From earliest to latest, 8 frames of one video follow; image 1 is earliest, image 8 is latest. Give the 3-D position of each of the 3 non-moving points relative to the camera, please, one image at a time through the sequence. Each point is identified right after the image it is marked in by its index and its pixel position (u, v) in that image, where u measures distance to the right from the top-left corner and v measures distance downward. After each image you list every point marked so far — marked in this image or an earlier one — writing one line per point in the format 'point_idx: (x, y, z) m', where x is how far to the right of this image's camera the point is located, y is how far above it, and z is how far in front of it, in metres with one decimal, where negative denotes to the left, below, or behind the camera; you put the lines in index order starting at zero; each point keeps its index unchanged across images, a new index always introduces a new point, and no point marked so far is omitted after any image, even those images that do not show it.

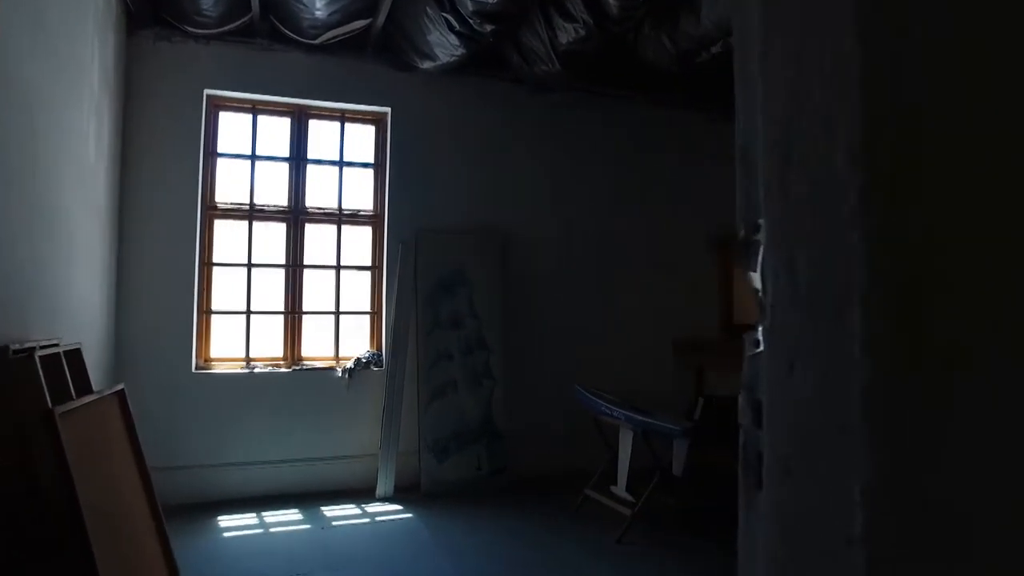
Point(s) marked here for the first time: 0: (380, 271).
0: (-0.8, +0.1, +4.1) m
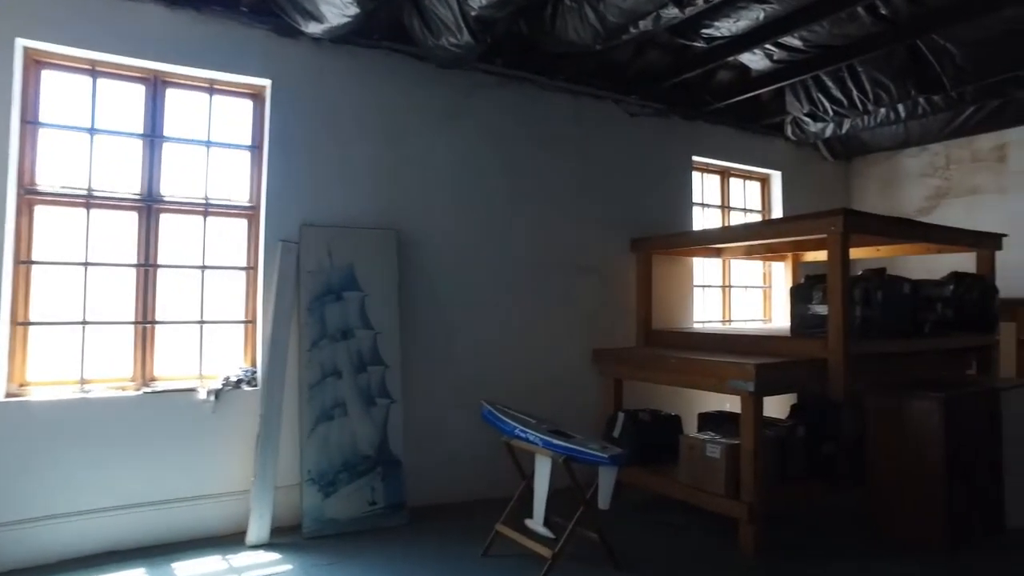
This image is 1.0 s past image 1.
0: (-1.3, +0.1, +3.5) m
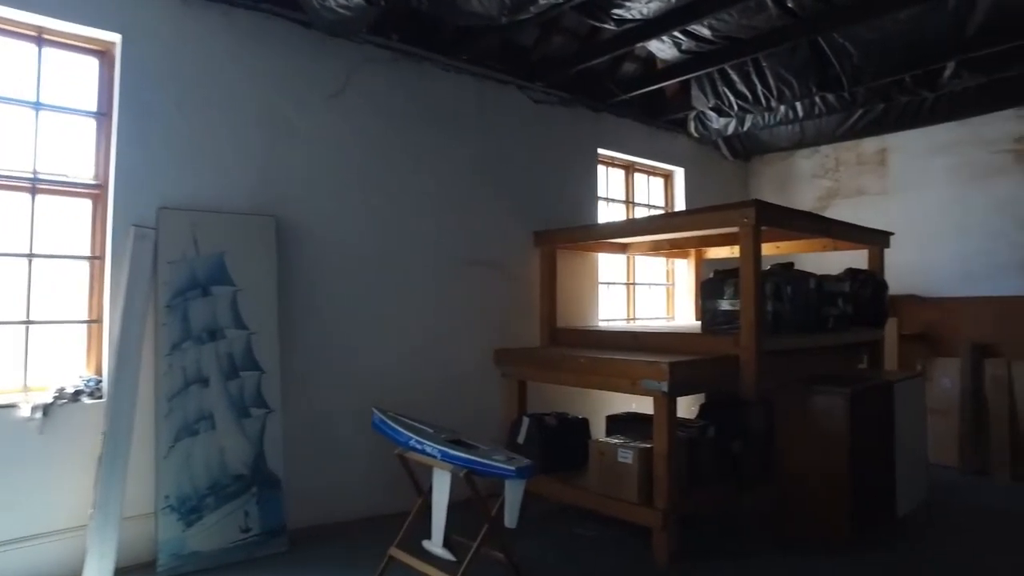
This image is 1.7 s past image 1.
0: (-1.8, +0.1, +2.9) m
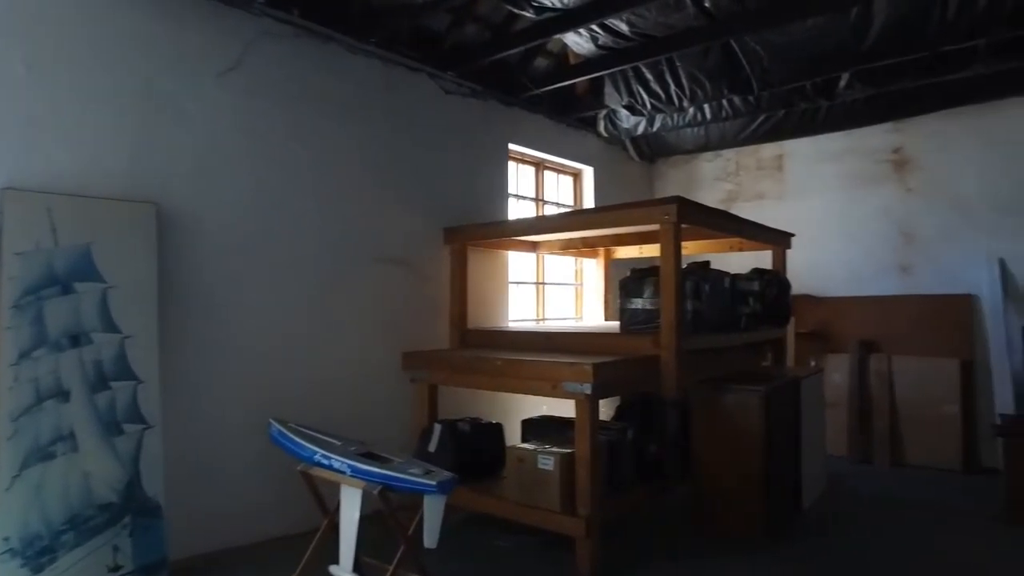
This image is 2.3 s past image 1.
0: (-2.1, +0.1, +2.4) m
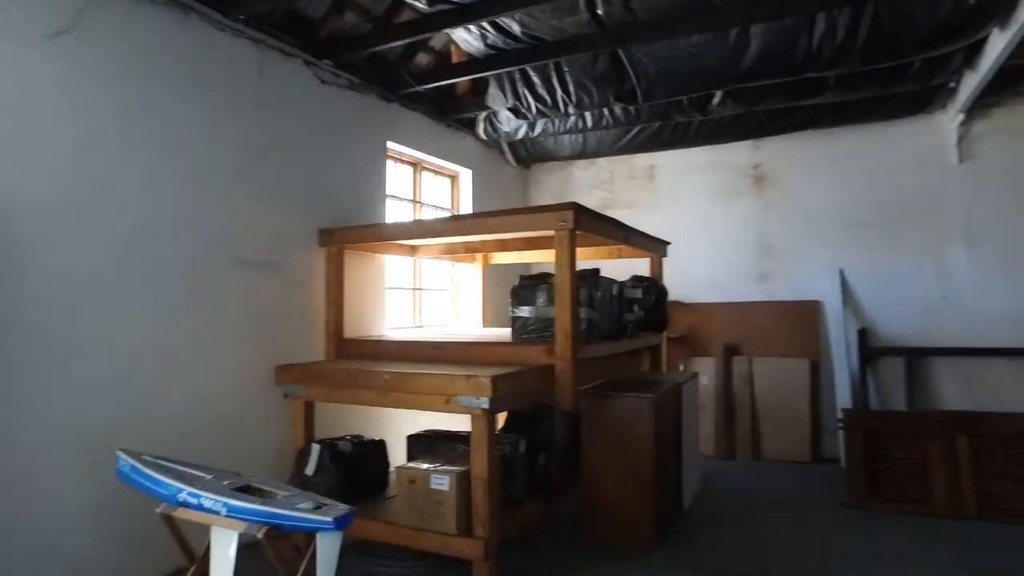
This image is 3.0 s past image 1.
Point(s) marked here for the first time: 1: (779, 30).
0: (-2.4, +0.1, +1.8) m
1: (+1.4, +1.3, +3.4) m
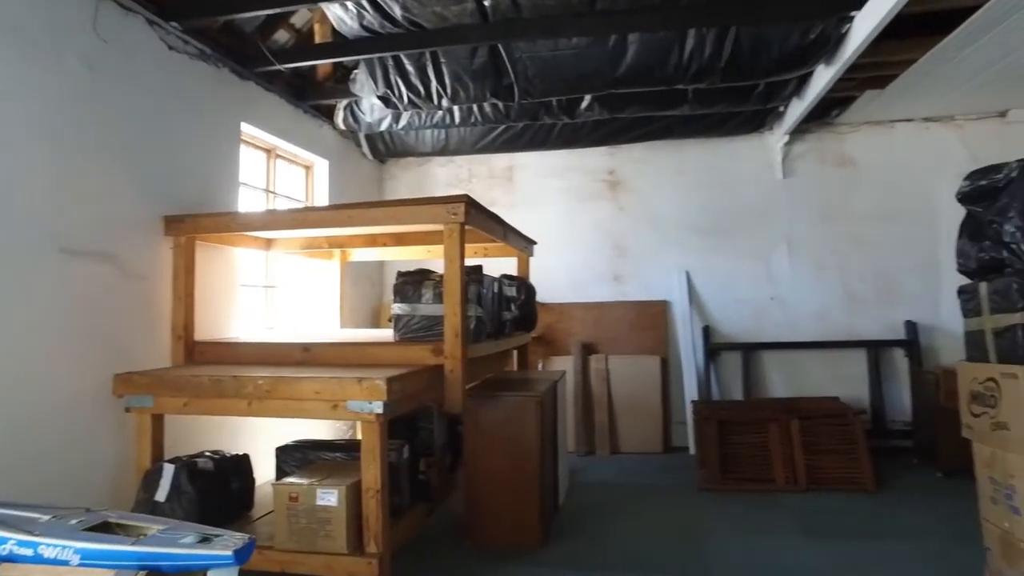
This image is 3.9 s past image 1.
0: (-2.4, +0.1, +1.0) m
1: (+0.8, +1.3, +3.6) m
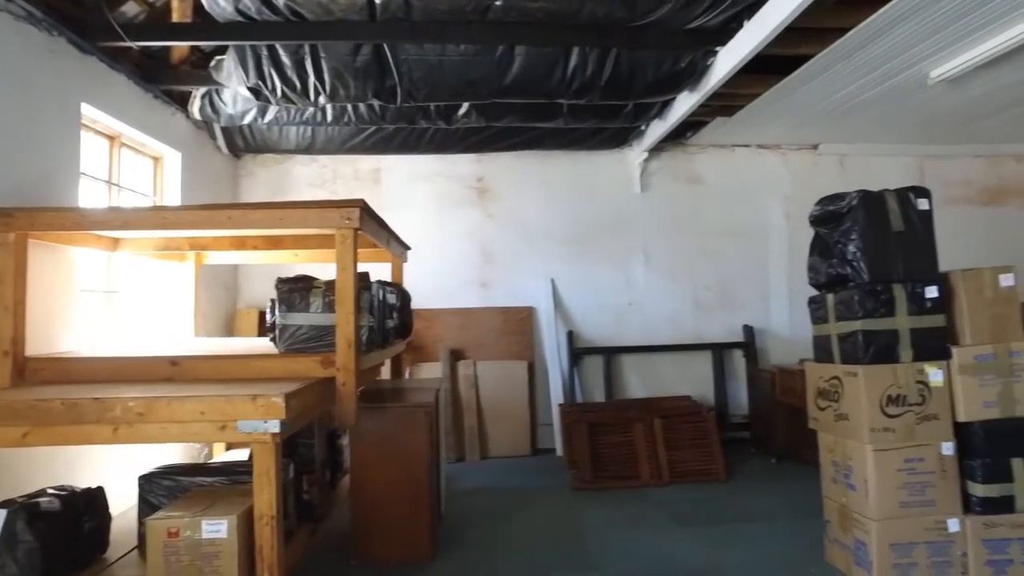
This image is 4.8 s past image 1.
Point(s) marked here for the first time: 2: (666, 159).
0: (-2.3, +0.1, +0.4) m
1: (+0.2, +1.3, +3.7) m
2: (+1.2, +1.0, +5.3) m
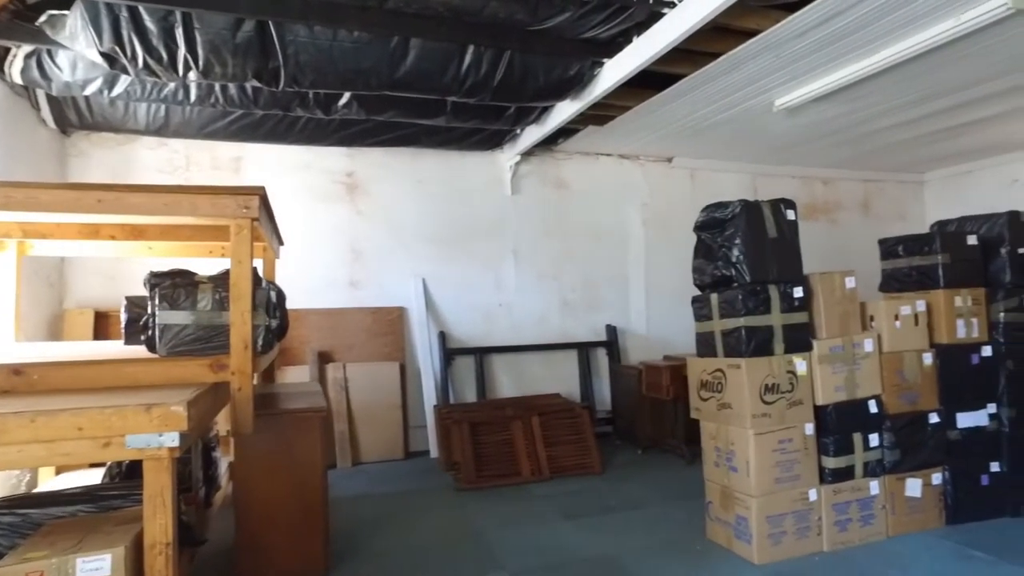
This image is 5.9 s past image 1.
0: (-1.9, +0.2, -0.2) m
1: (-0.4, +1.3, +3.6) m
2: (+0.2, +1.0, +5.5) m
